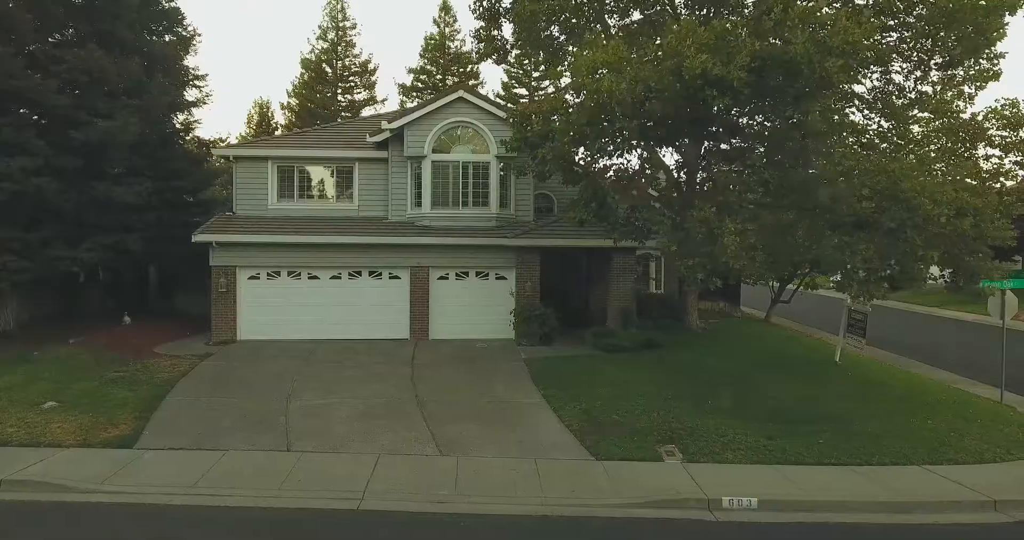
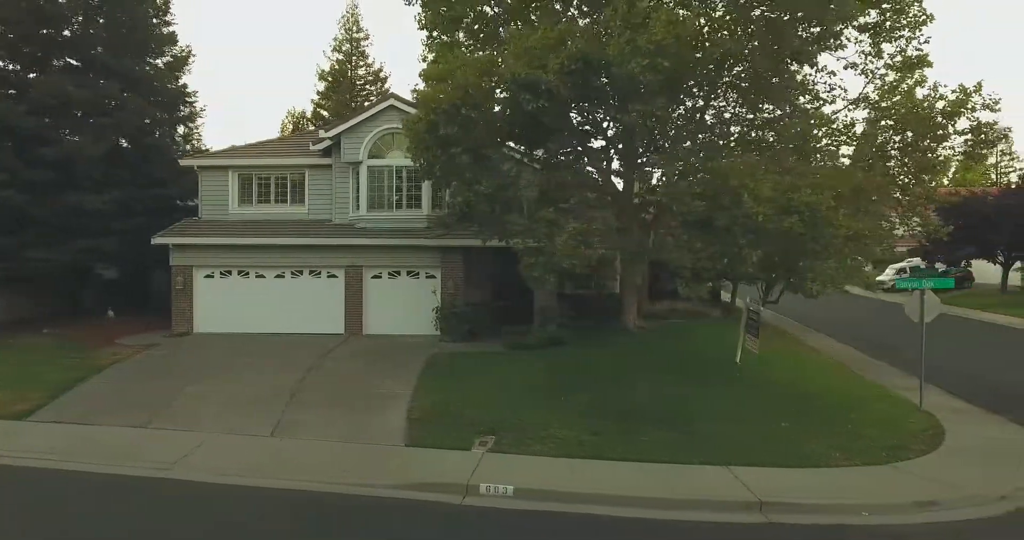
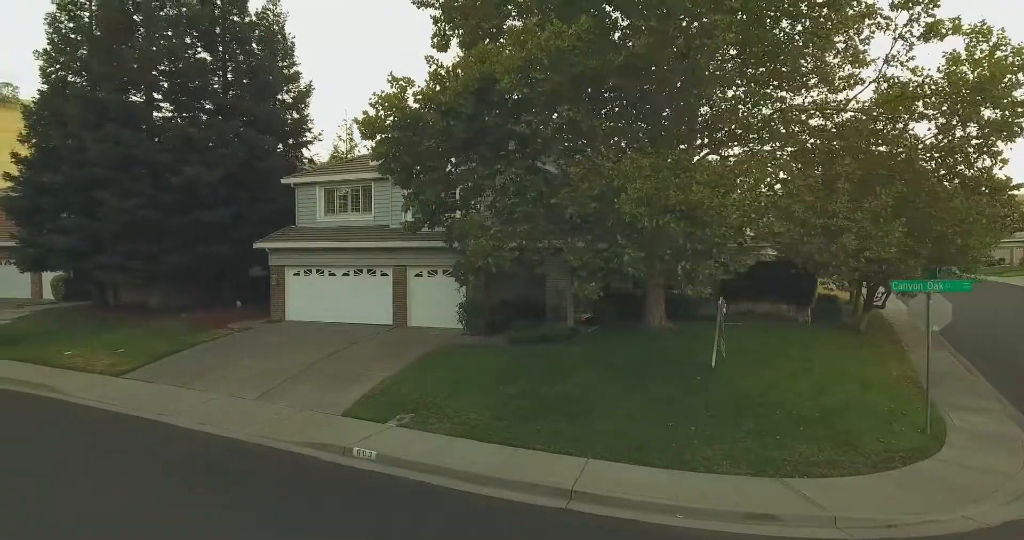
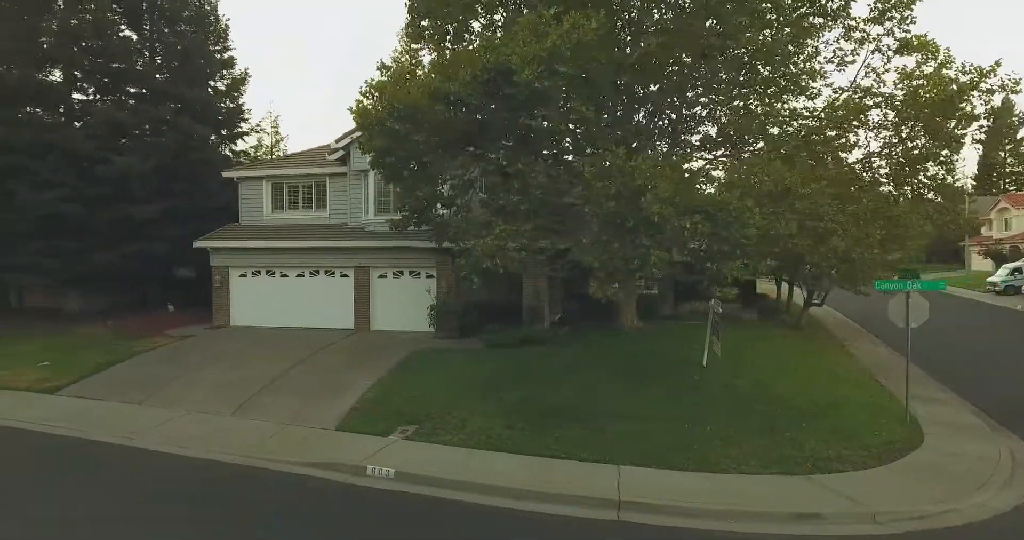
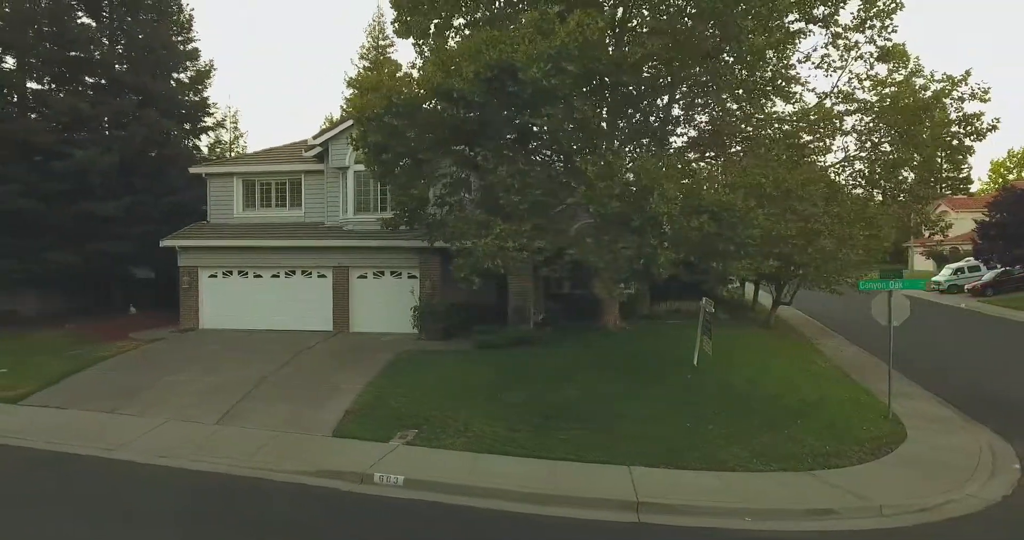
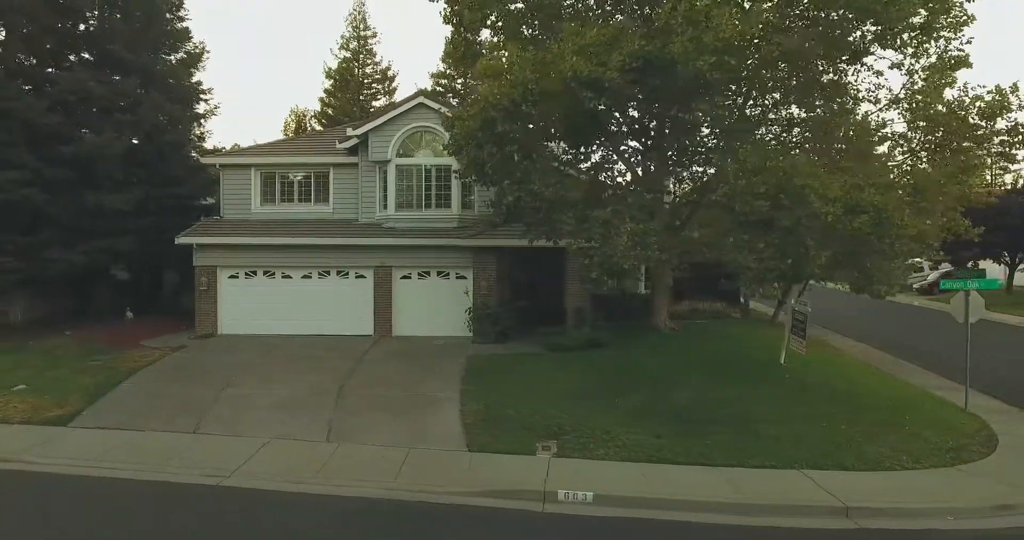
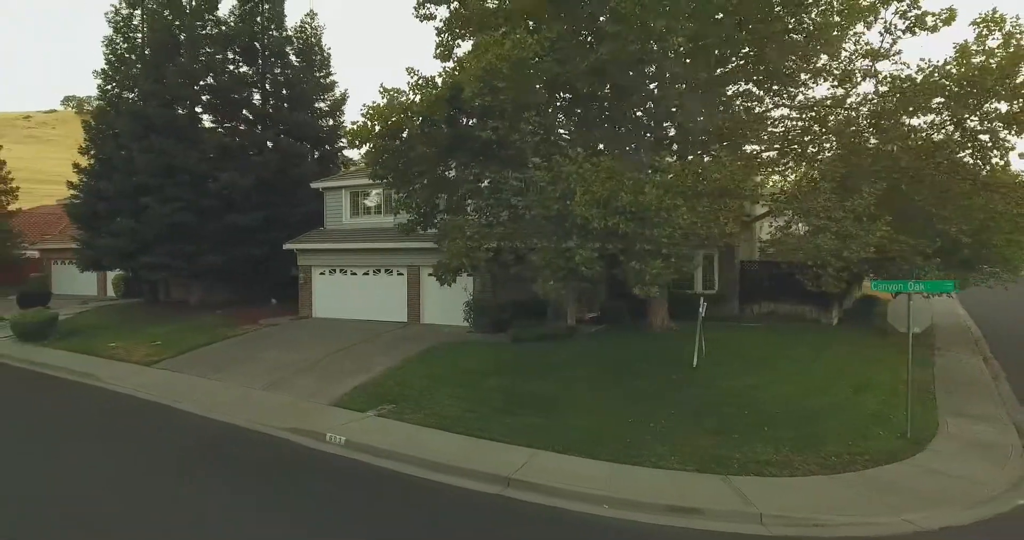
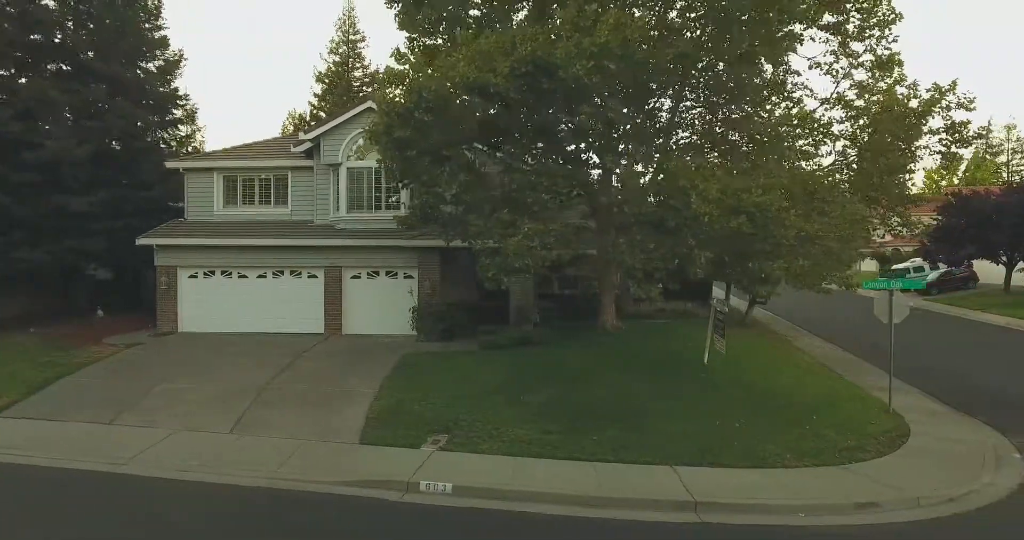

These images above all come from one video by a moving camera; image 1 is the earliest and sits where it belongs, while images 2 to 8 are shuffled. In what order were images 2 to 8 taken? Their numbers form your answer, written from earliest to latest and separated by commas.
6, 2, 8, 5, 4, 3, 7
